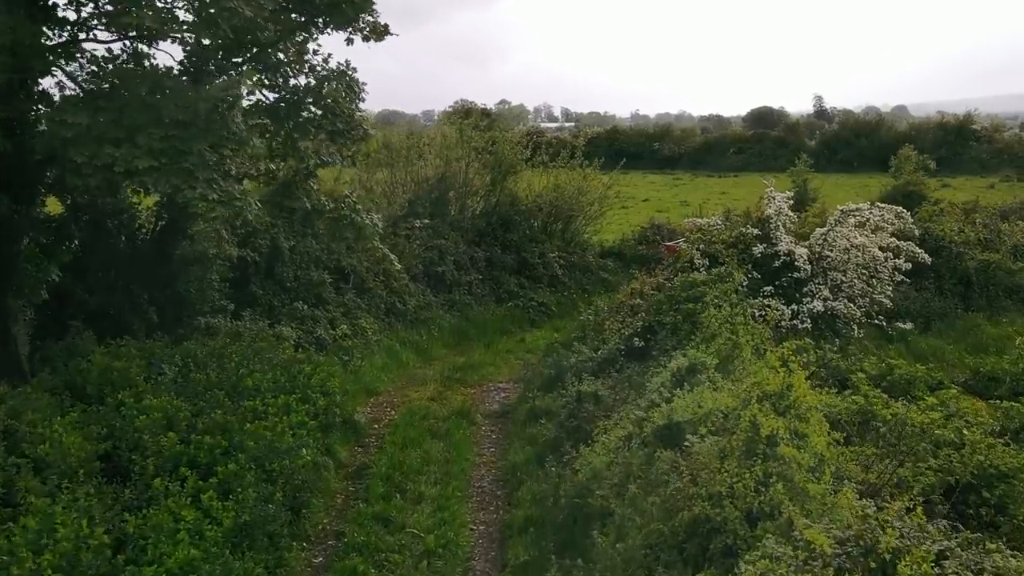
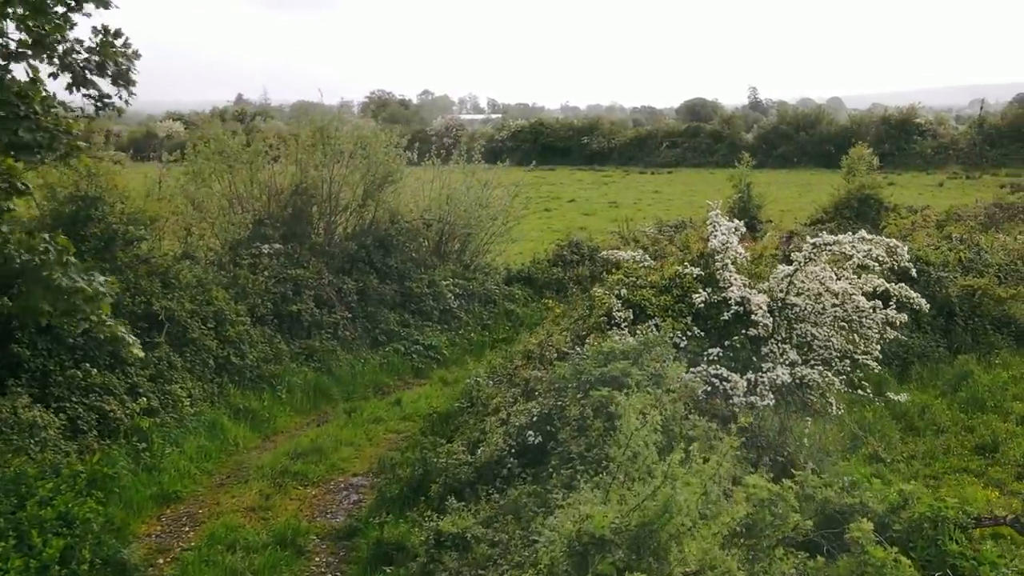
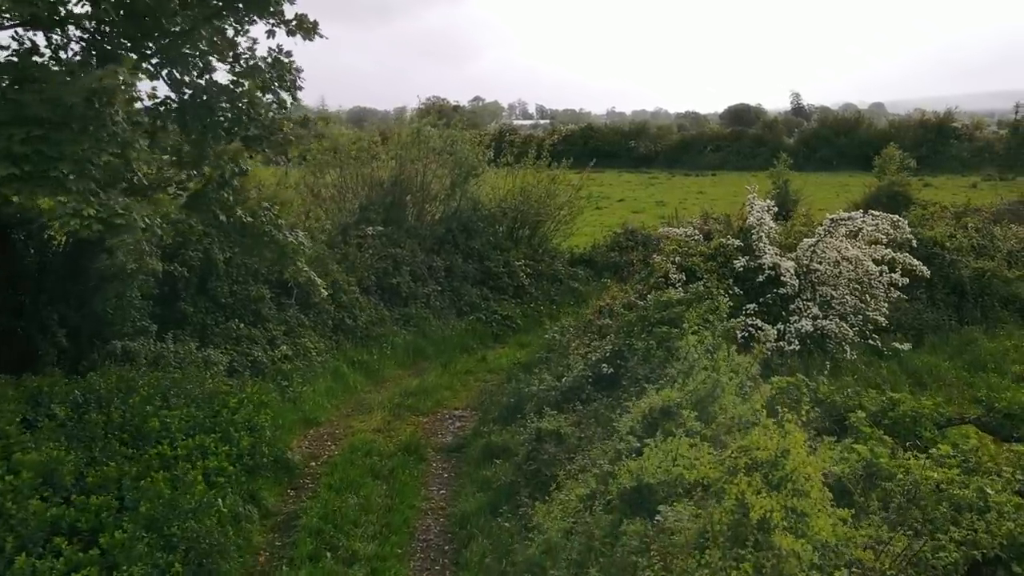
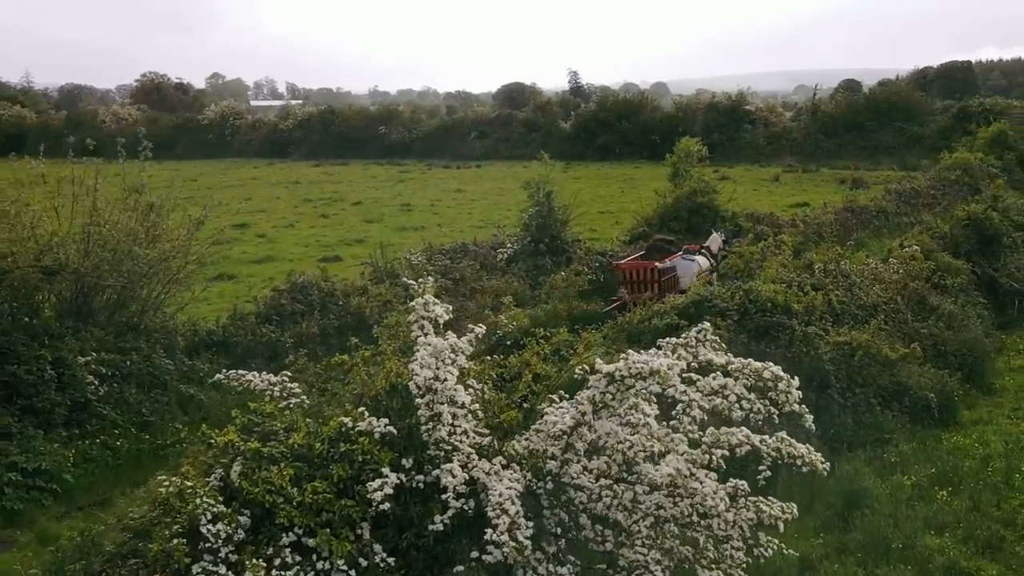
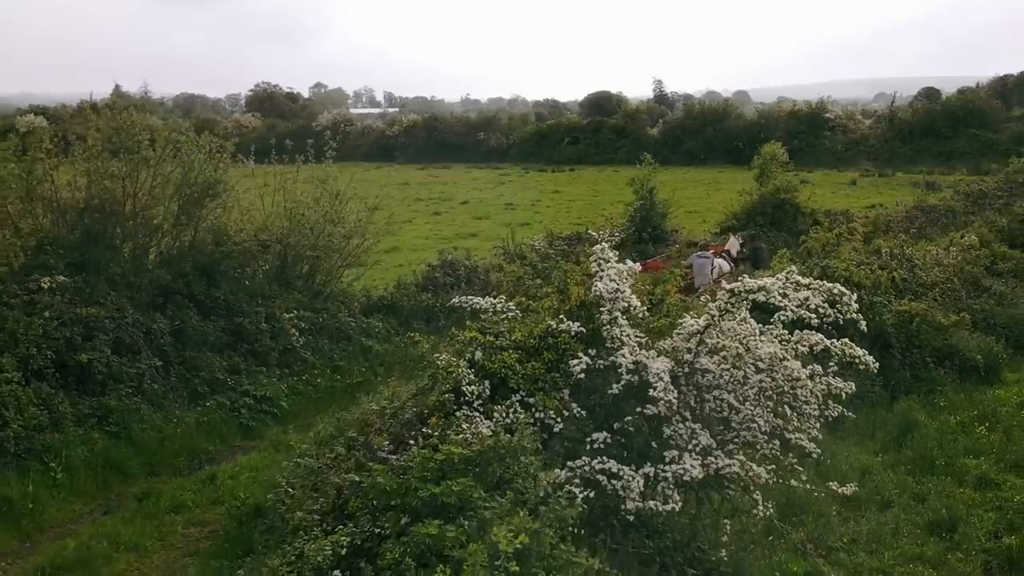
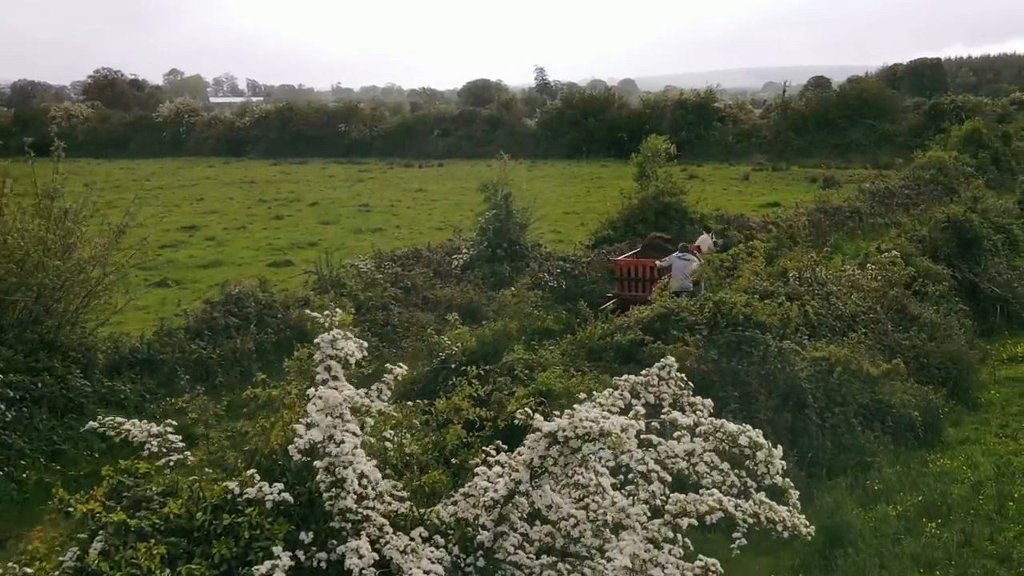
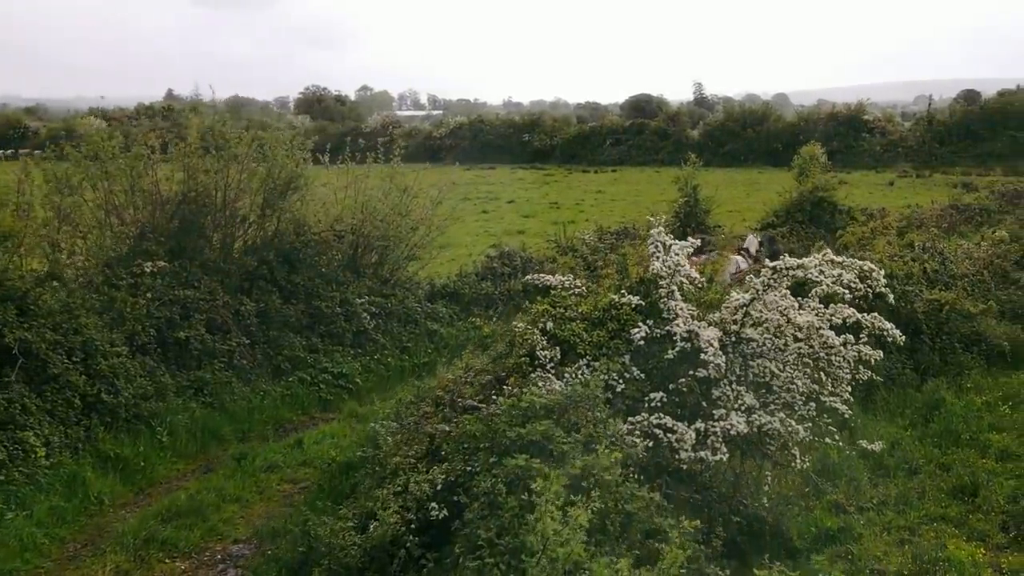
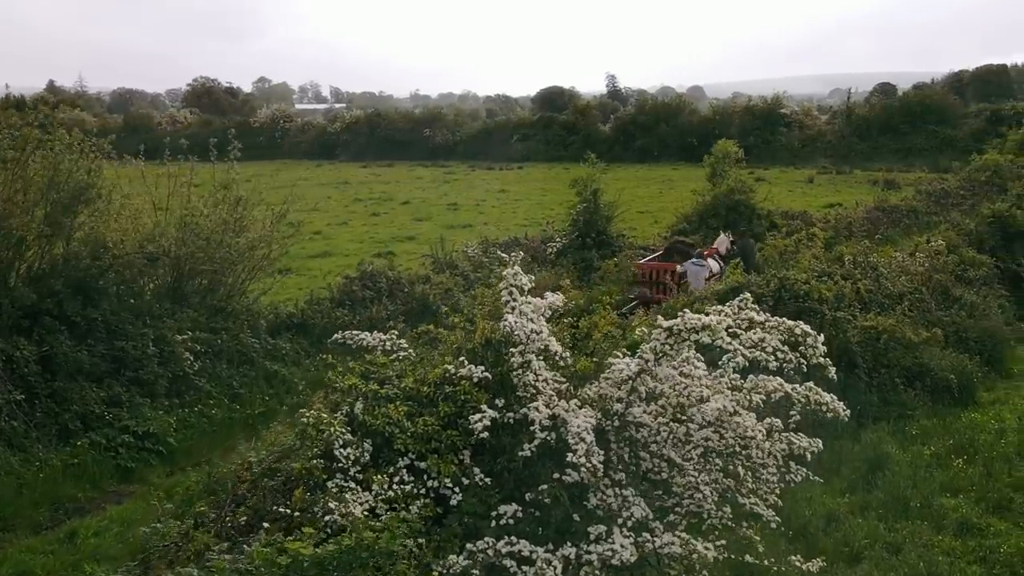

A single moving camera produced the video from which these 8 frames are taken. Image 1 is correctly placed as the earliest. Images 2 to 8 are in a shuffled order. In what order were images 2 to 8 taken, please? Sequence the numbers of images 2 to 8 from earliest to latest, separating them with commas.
3, 2, 7, 5, 8, 4, 6
